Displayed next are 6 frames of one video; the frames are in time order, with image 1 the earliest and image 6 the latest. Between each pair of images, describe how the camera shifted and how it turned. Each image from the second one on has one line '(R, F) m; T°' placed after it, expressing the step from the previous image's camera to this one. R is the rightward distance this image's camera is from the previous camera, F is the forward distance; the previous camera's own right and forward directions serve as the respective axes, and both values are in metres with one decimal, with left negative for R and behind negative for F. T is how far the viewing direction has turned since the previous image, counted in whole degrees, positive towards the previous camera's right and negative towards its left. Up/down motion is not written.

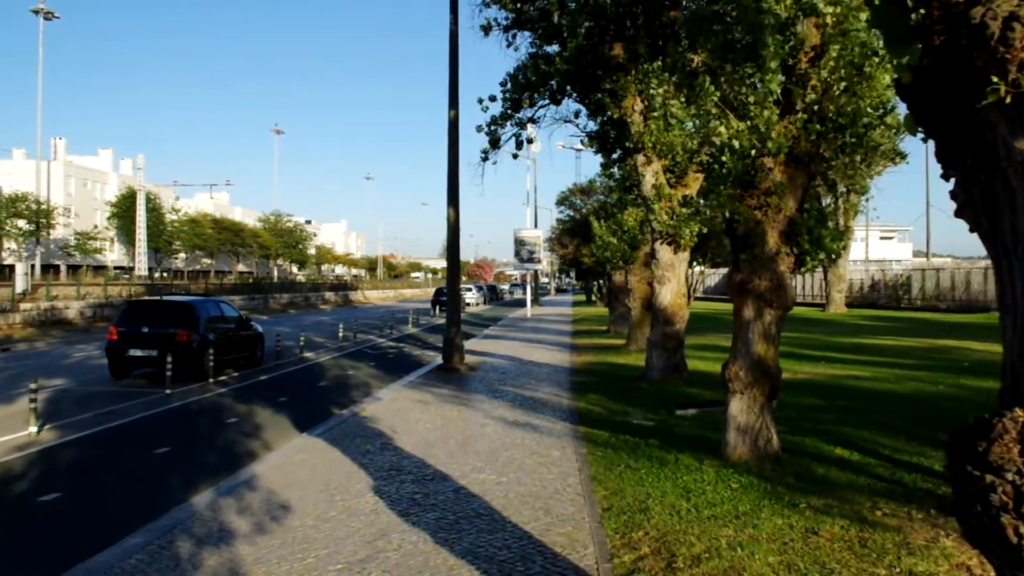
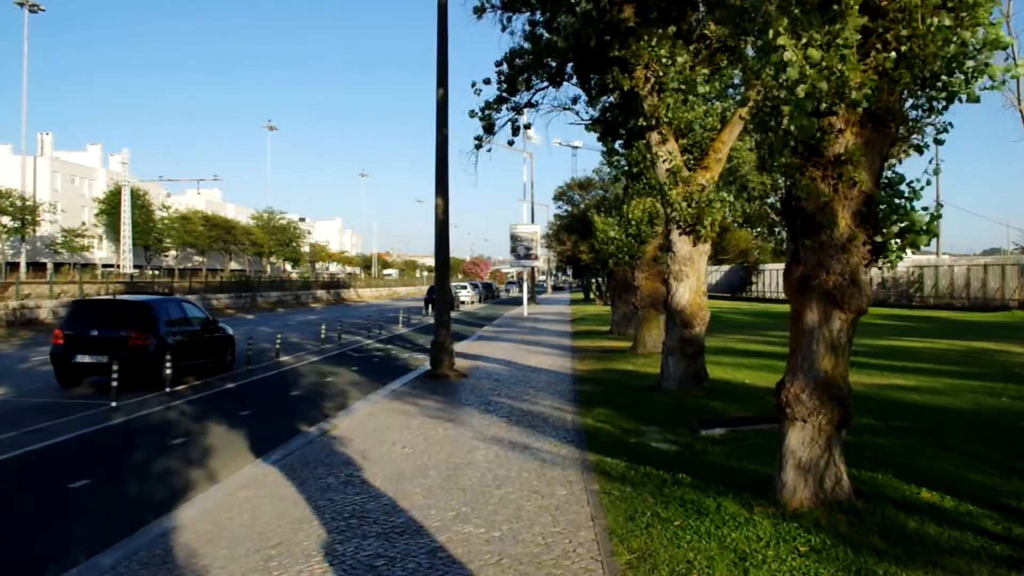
(0.0, +2.0) m; 0°
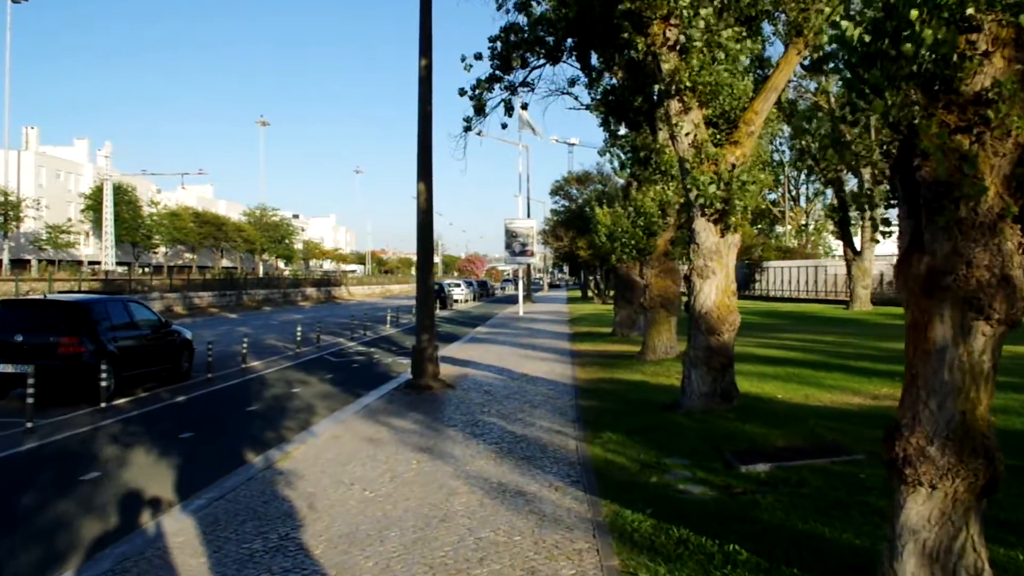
(+0.1, +2.2) m; 0°
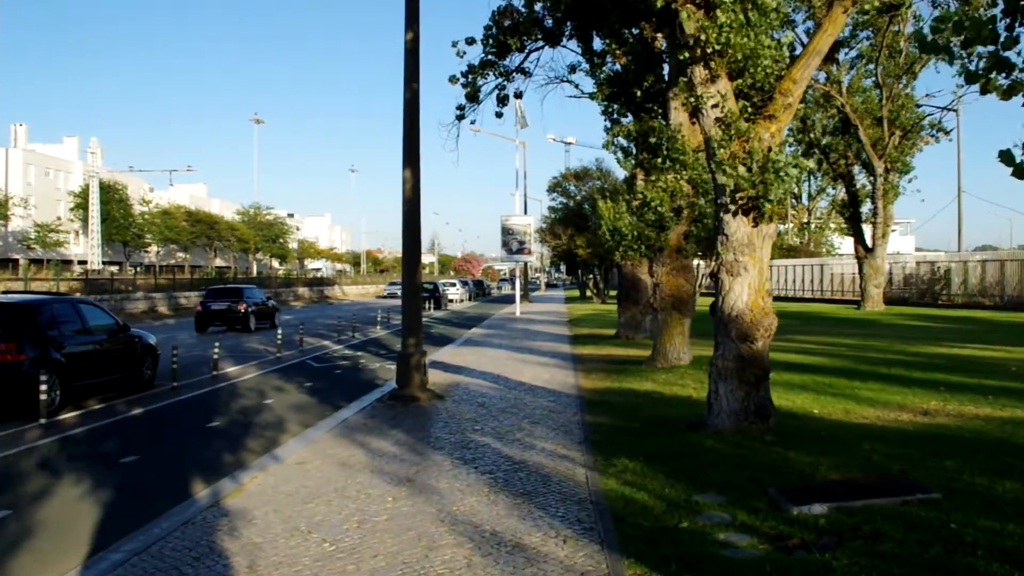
(0.0, +1.6) m; 0°
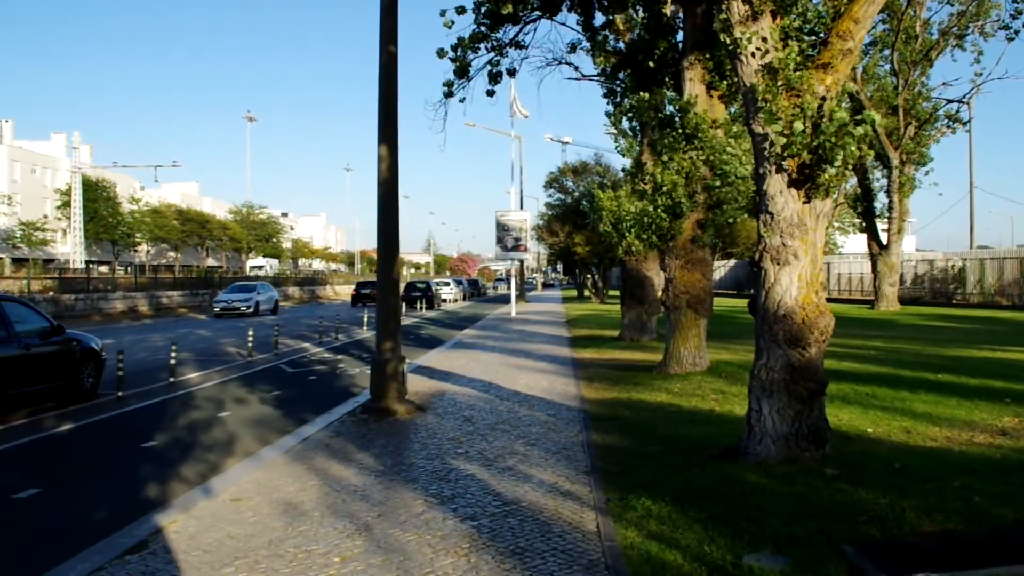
(+0.1, +1.9) m; 0°
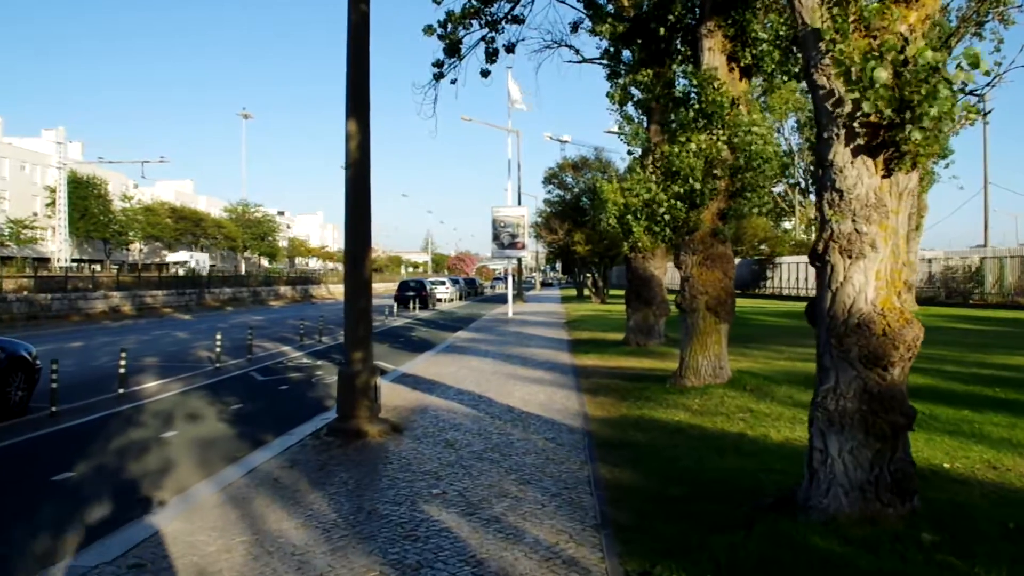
(+0.1, +1.8) m; 0°
